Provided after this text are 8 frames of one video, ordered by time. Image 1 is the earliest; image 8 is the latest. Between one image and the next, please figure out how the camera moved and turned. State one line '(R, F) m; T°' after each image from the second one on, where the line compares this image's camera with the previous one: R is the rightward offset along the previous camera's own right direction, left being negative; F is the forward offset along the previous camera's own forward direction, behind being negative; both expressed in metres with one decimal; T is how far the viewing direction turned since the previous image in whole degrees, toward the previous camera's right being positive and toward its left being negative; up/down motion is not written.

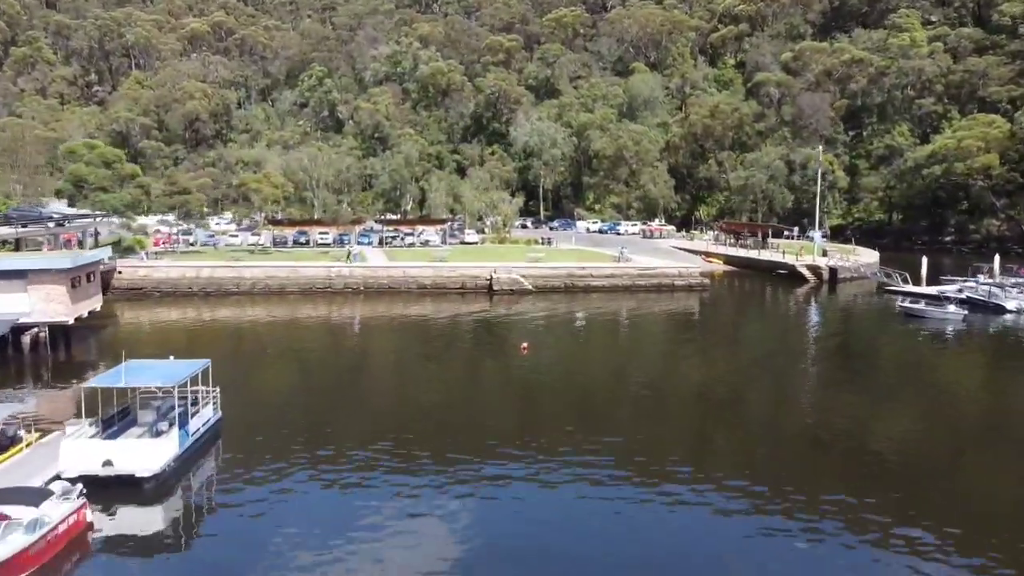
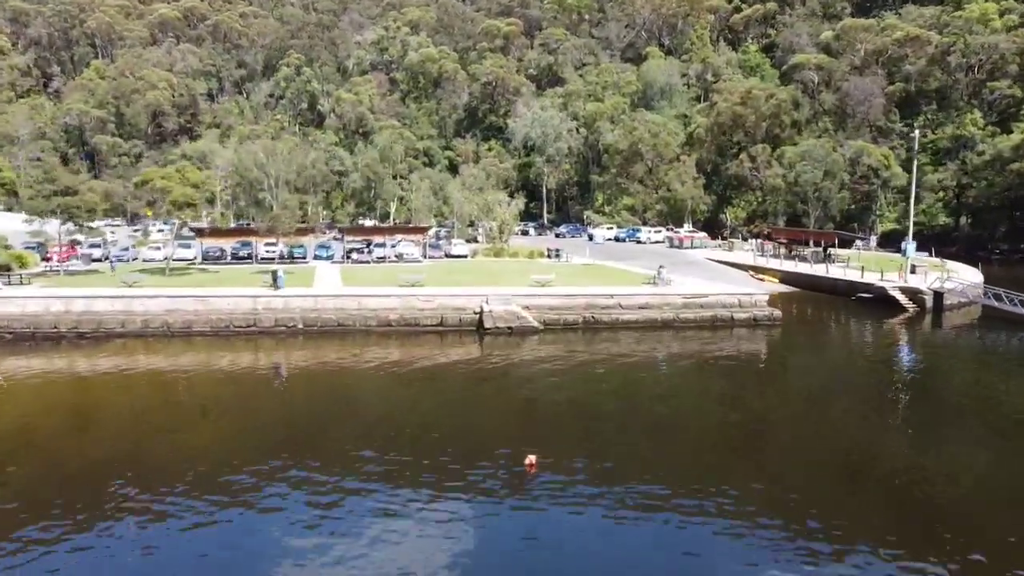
(+0.1, +14.5) m; 0°
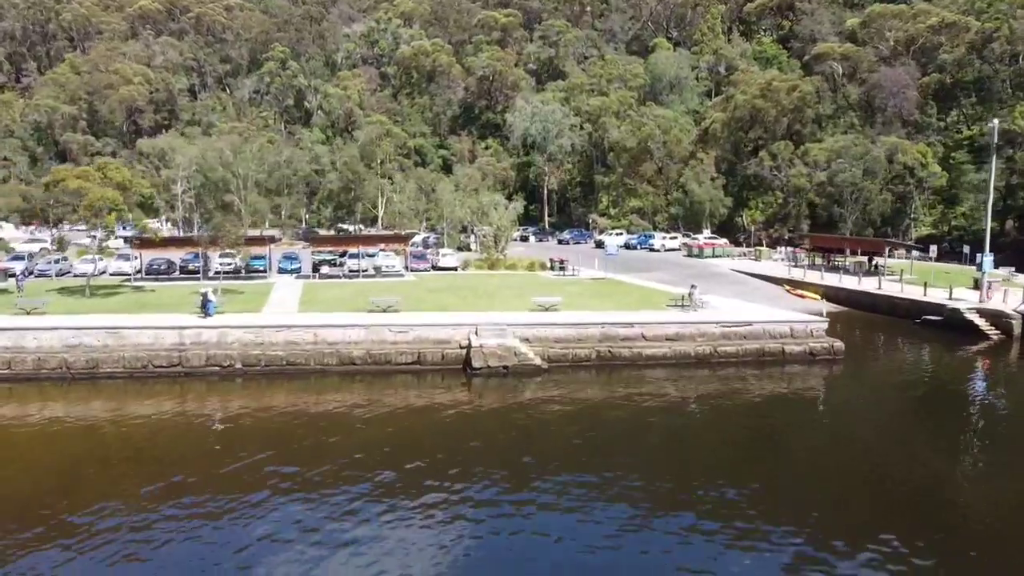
(+0.1, +7.8) m; 0°
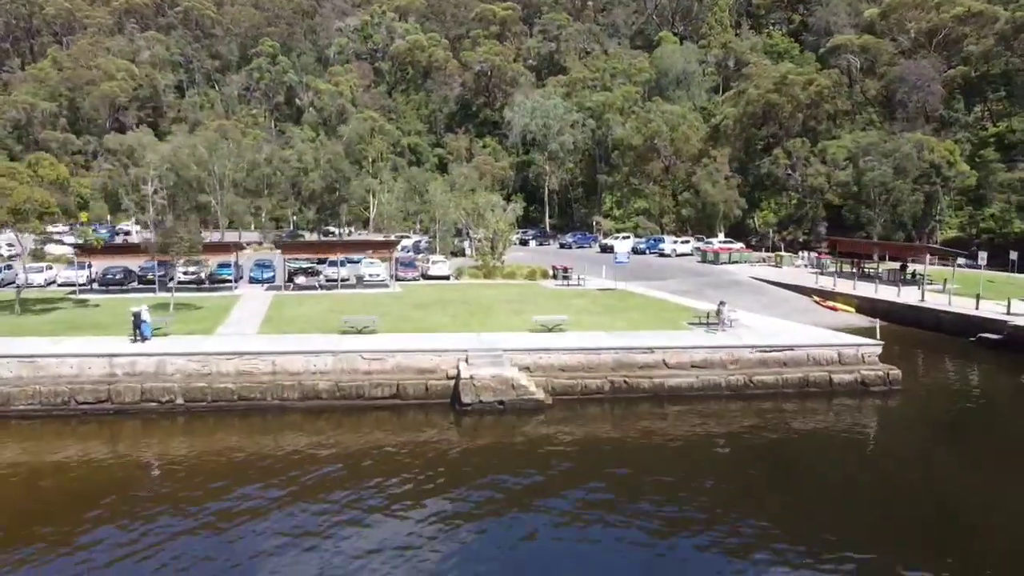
(+0.1, +4.8) m; 0°
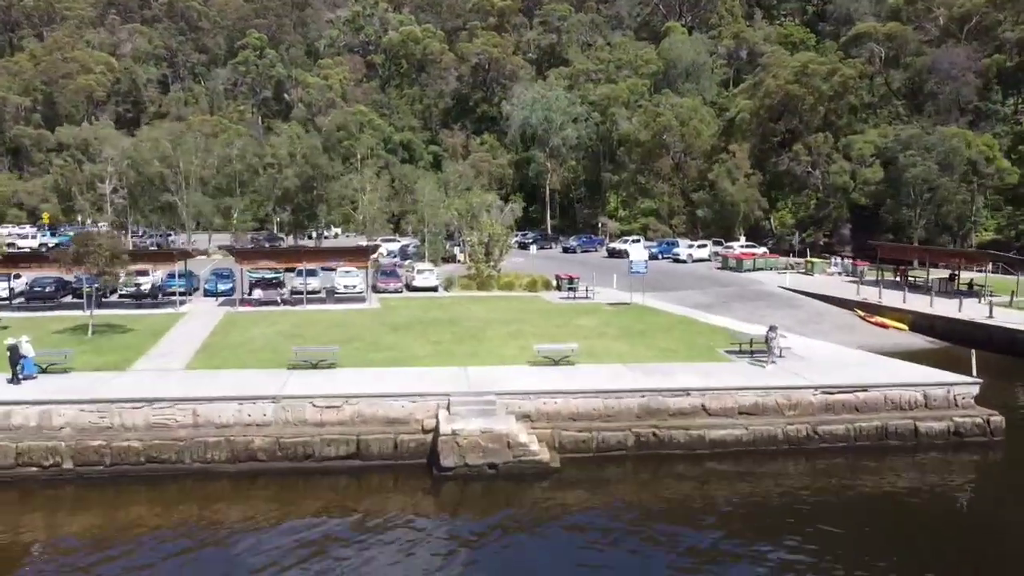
(+0.1, +5.8) m; 0°
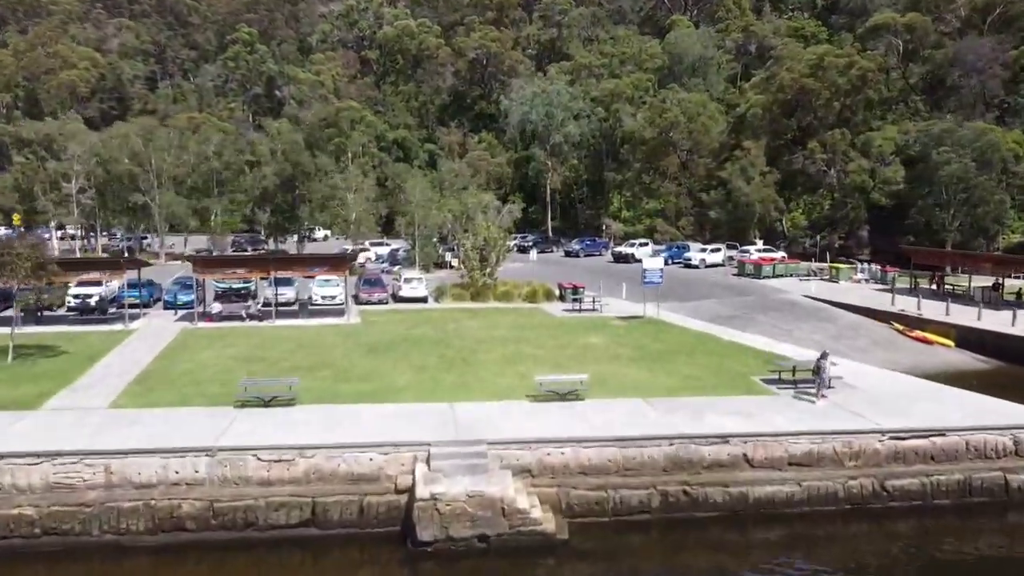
(+0.1, +3.9) m; 0°
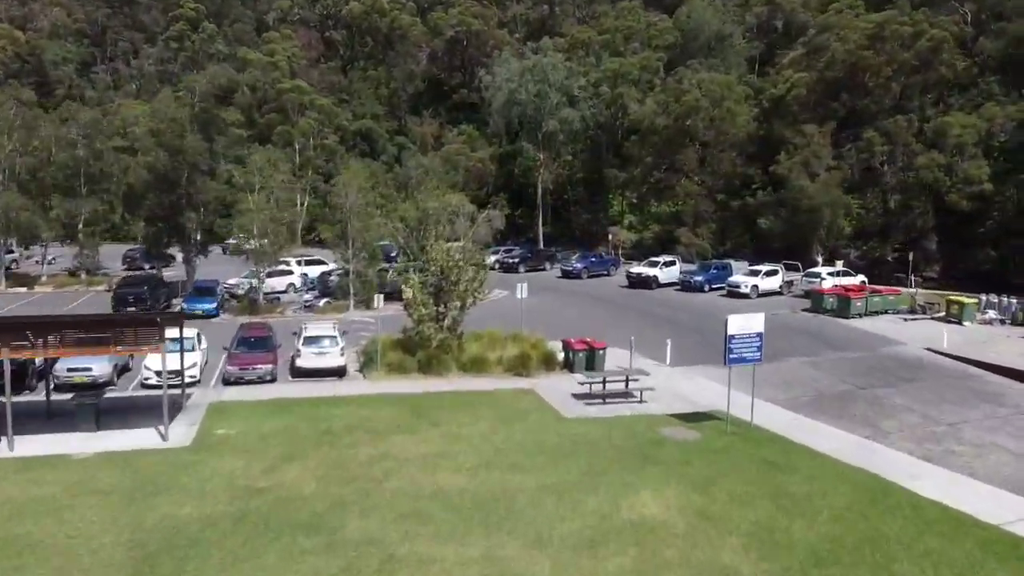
(+0.3, +13.8) m; +1°
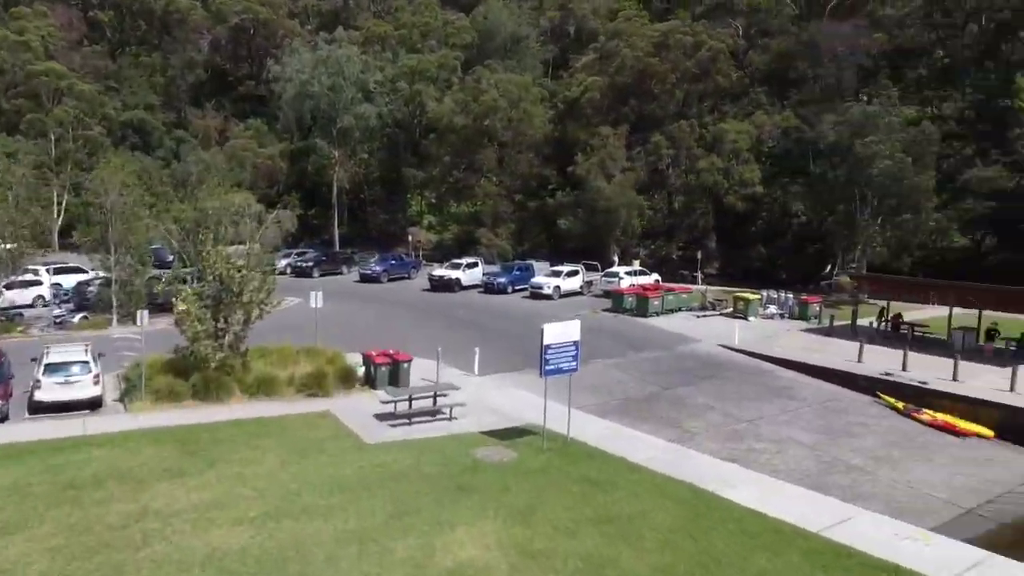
(+0.1, +1.7) m; +14°
